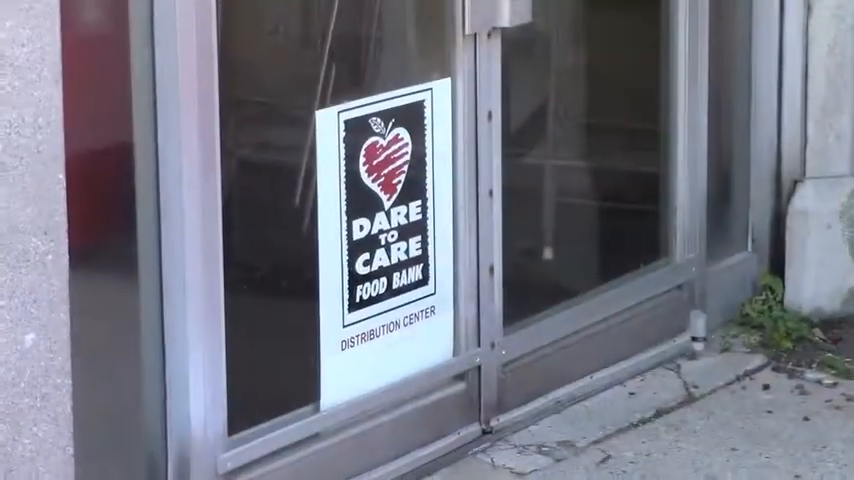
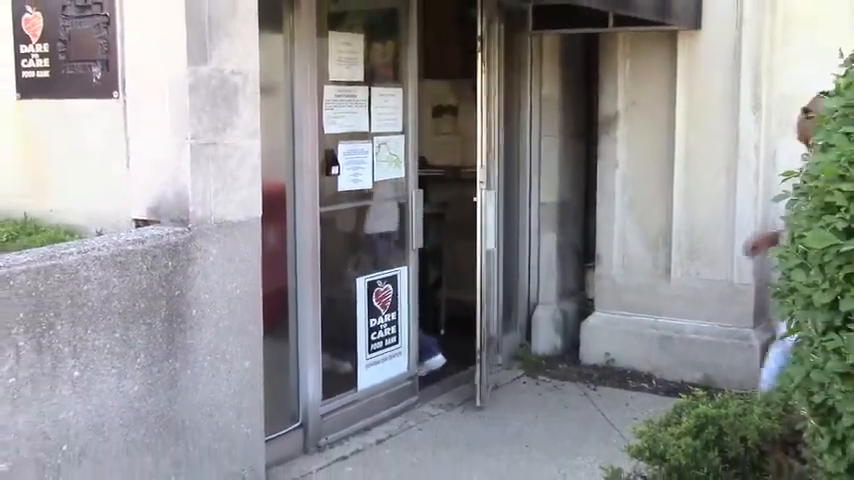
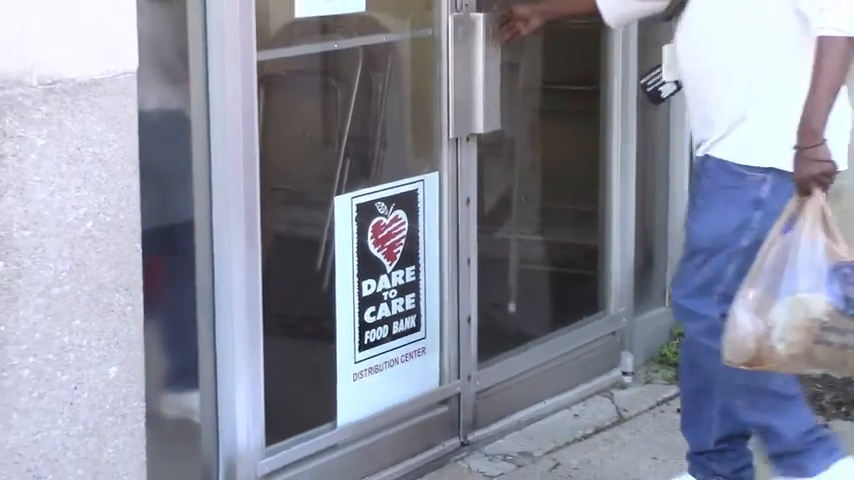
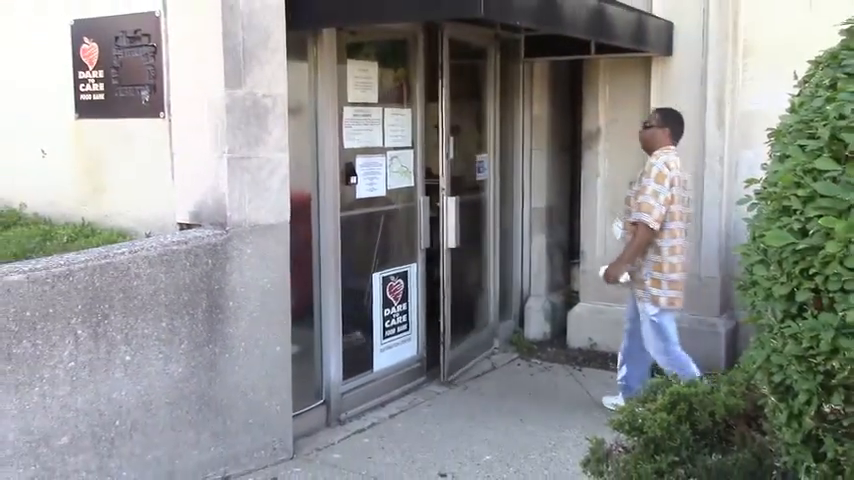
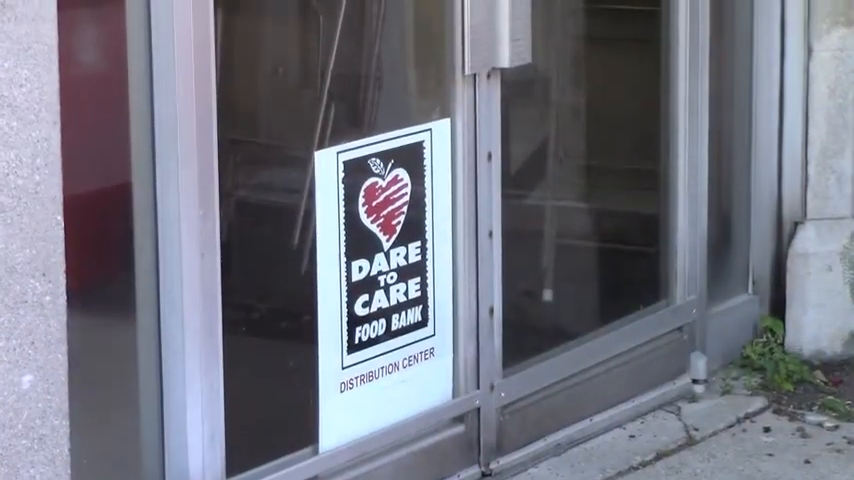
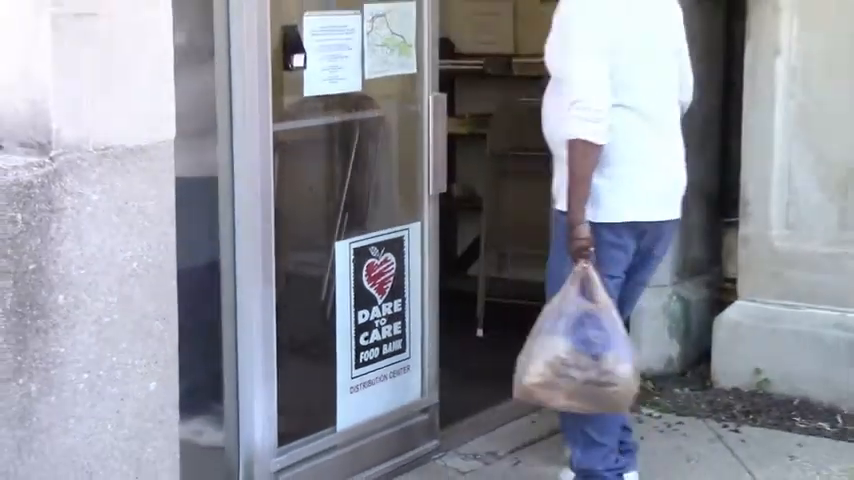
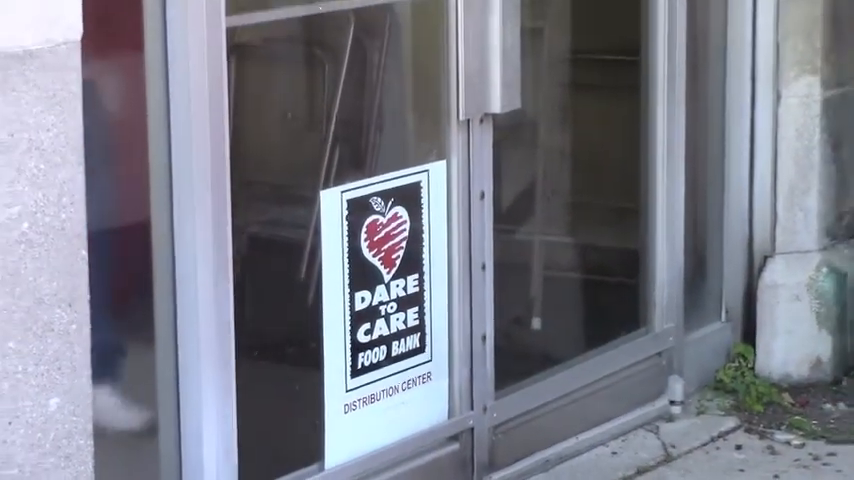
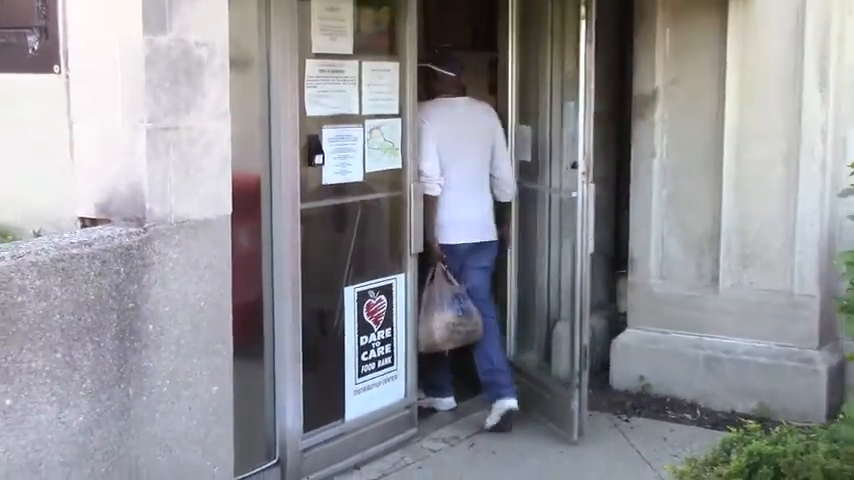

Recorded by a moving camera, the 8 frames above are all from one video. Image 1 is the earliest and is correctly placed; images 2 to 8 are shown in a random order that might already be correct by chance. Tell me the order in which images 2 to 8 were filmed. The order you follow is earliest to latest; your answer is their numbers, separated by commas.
5, 7, 3, 6, 8, 2, 4
